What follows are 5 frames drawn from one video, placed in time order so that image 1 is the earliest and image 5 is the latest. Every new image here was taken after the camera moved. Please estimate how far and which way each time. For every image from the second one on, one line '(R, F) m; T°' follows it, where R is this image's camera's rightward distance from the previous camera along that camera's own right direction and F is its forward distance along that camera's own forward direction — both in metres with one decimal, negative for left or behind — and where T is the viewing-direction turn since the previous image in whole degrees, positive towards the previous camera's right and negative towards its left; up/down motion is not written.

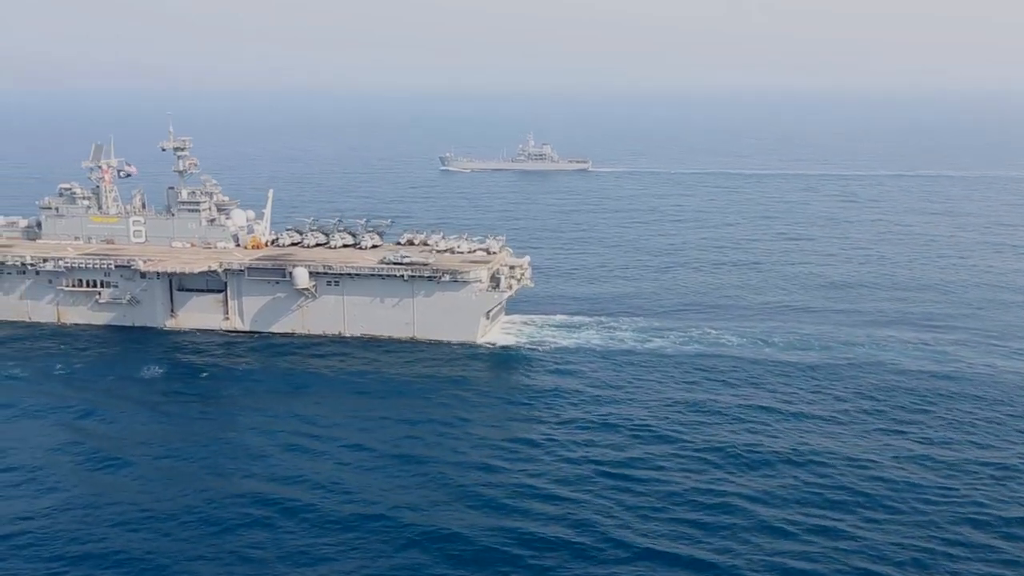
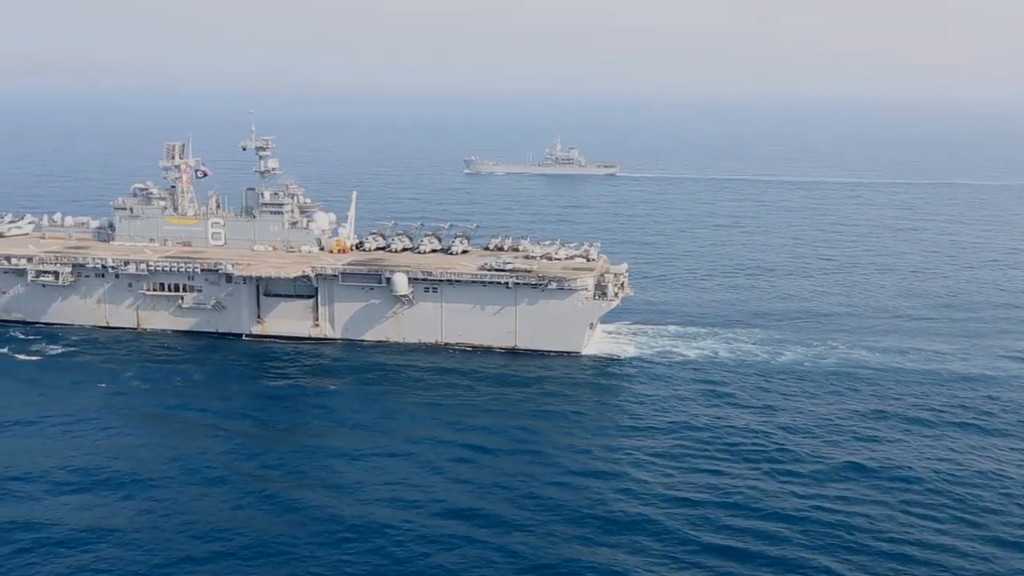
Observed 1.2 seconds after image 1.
(-4.8, +1.1) m; +1°
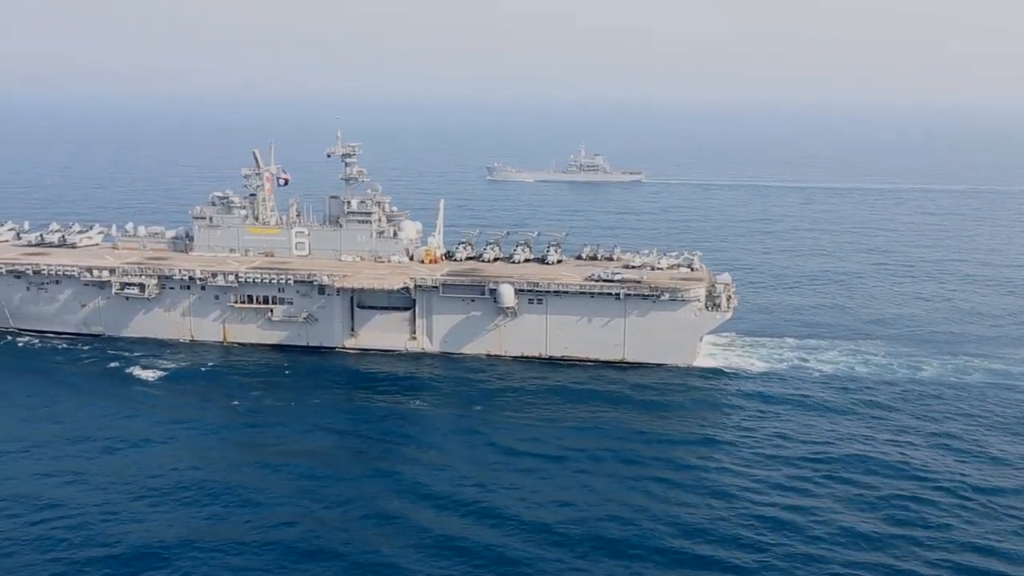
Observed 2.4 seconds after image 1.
(-4.9, +1.0) m; +1°
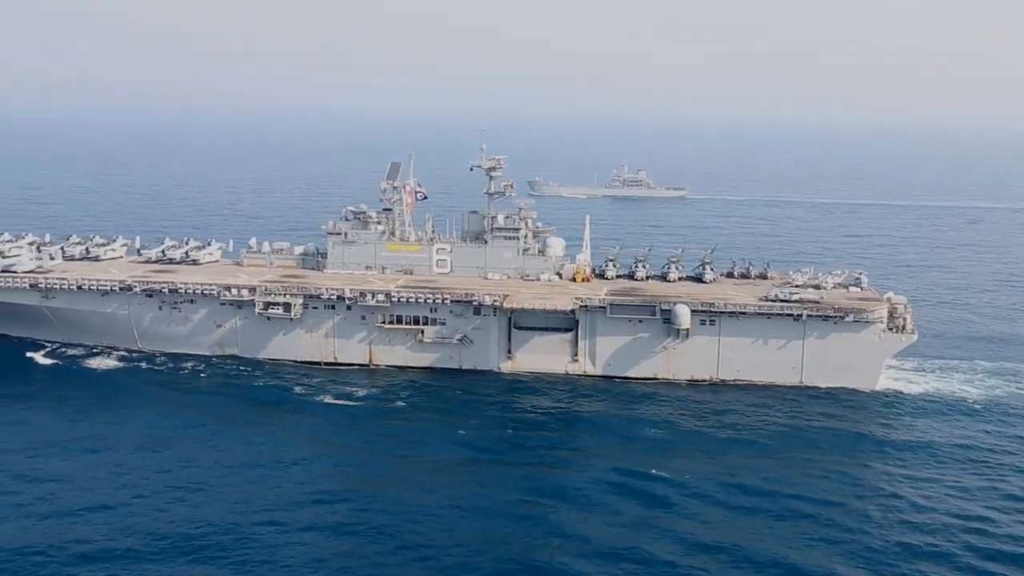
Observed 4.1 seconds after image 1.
(-7.2, +1.6) m; +1°
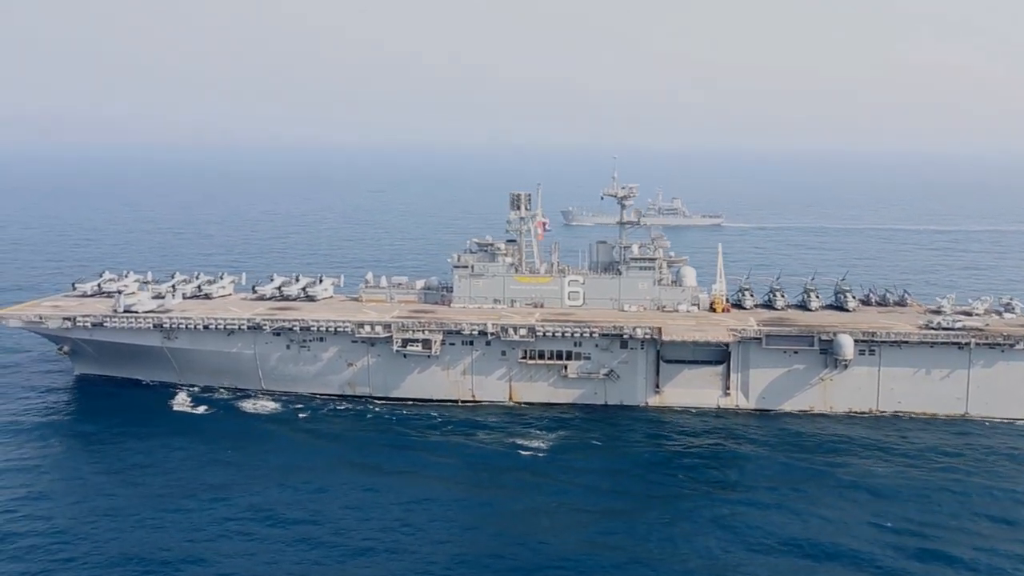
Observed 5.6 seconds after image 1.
(-6.2, +1.2) m; +1°
